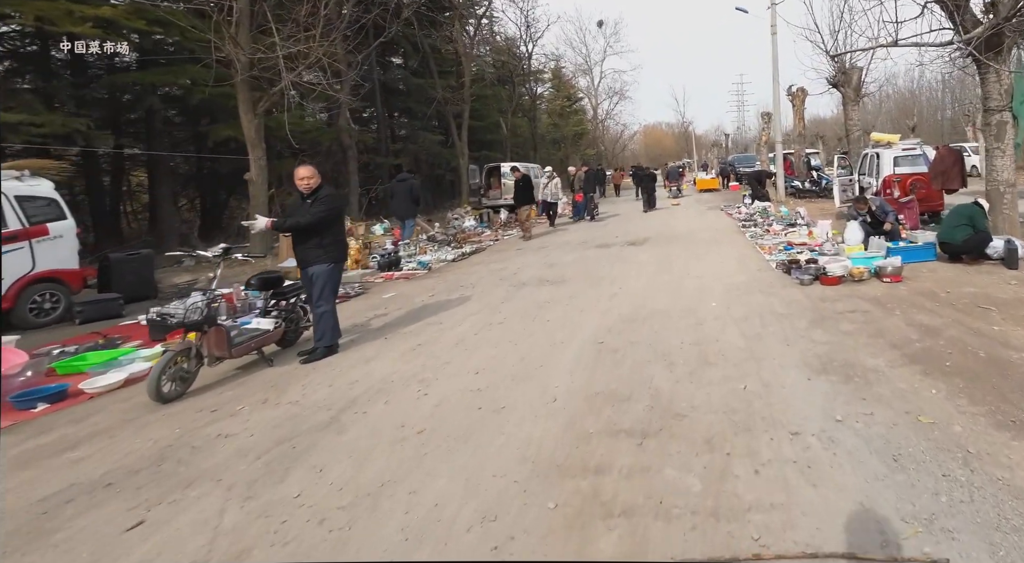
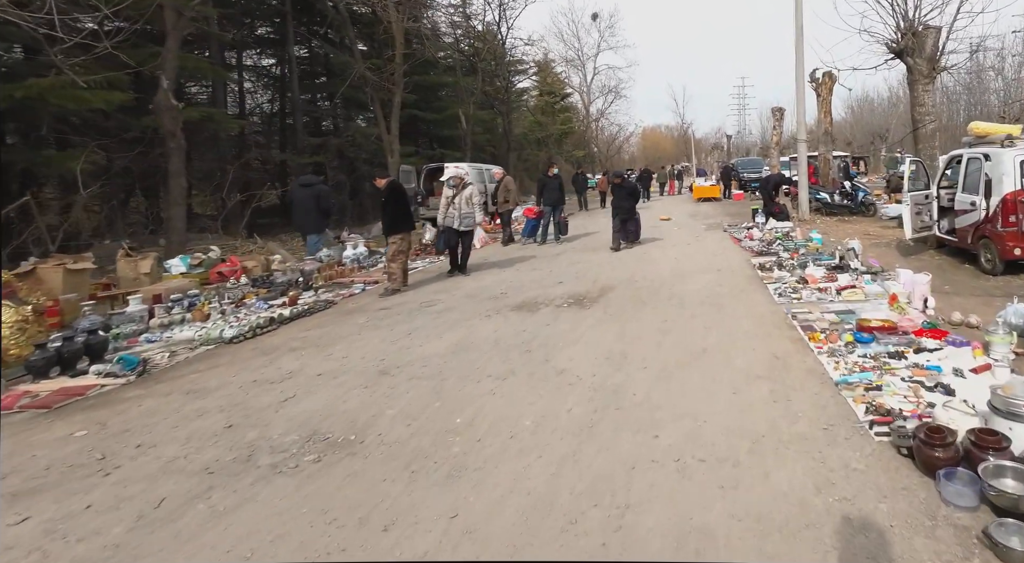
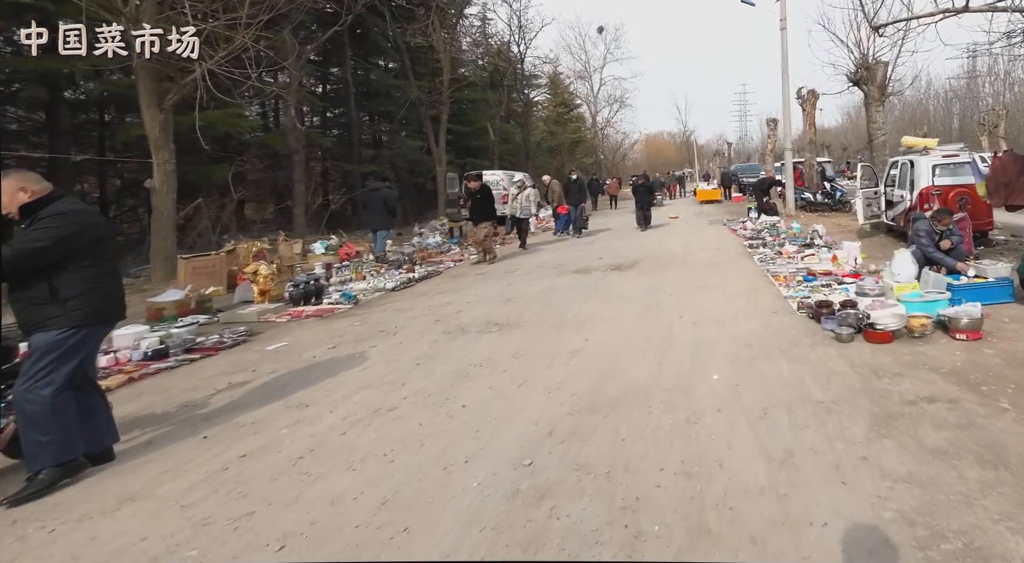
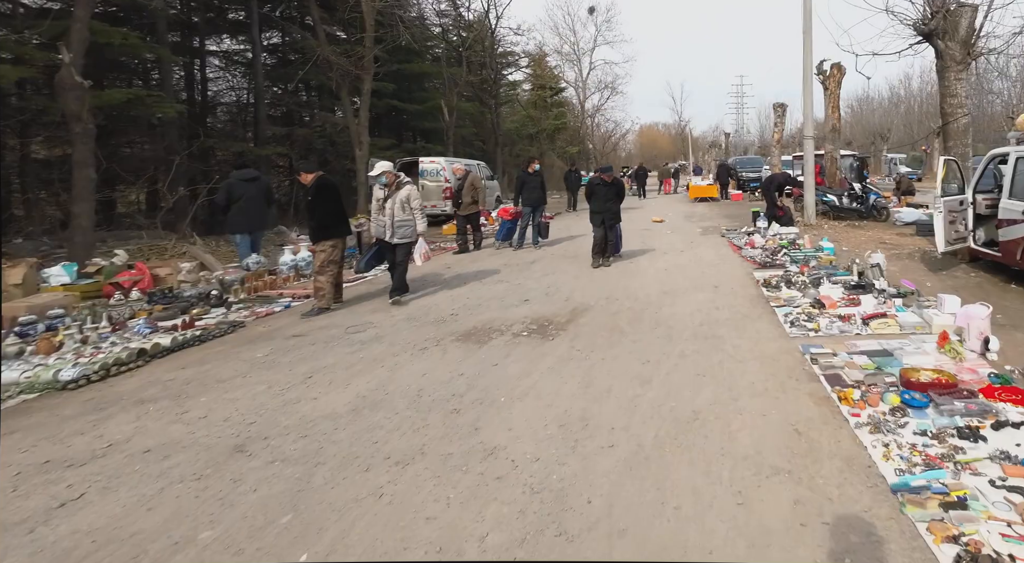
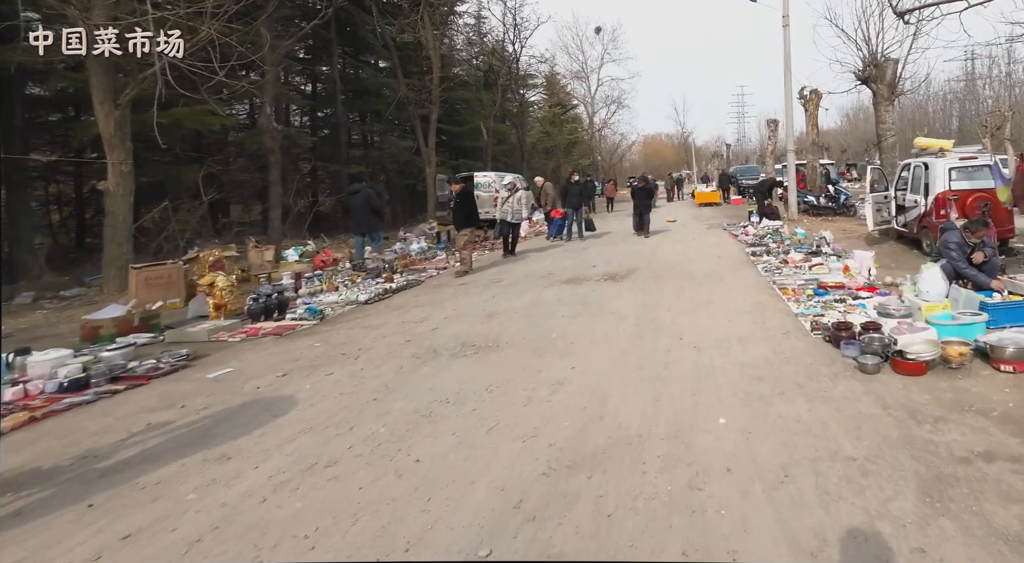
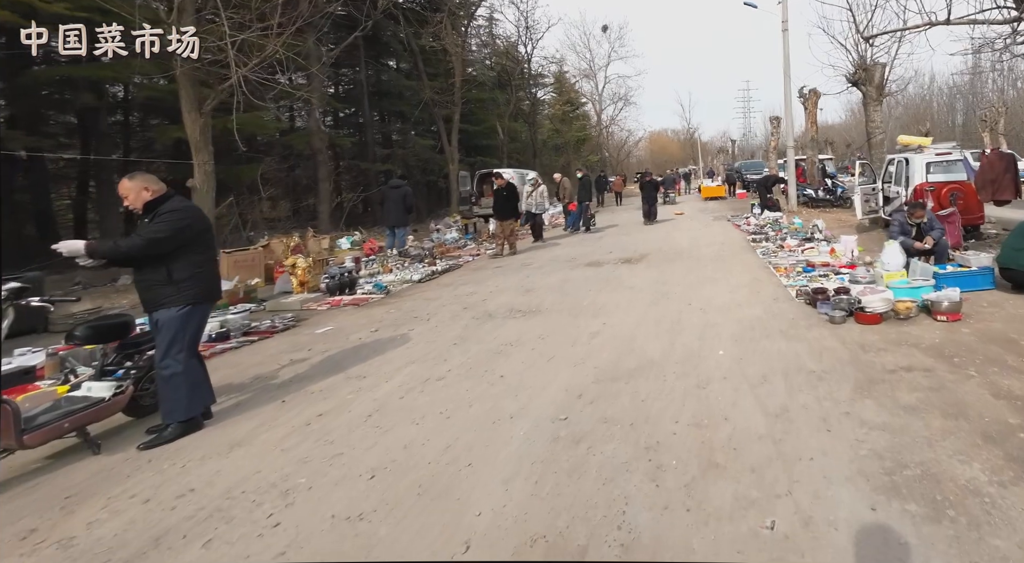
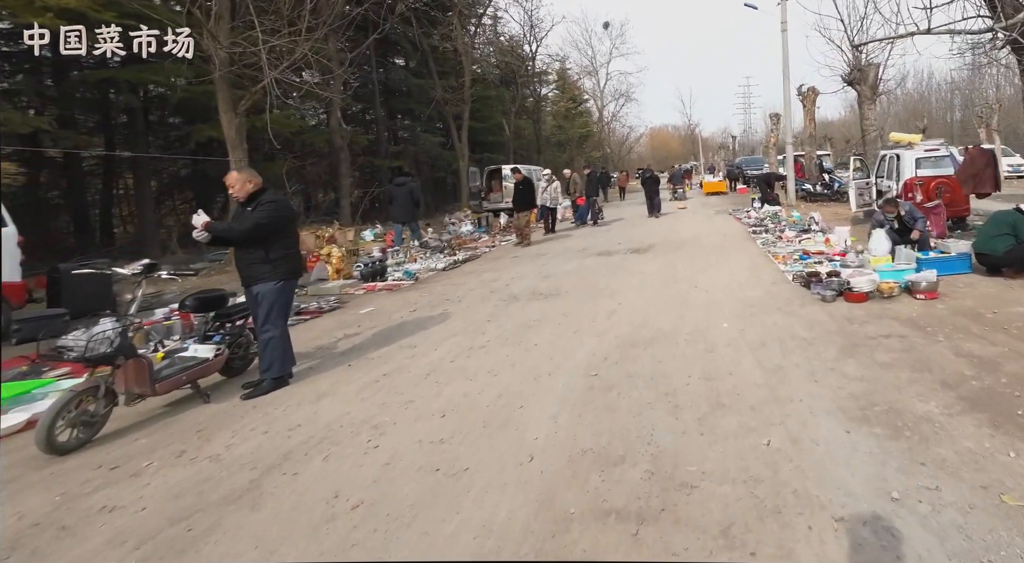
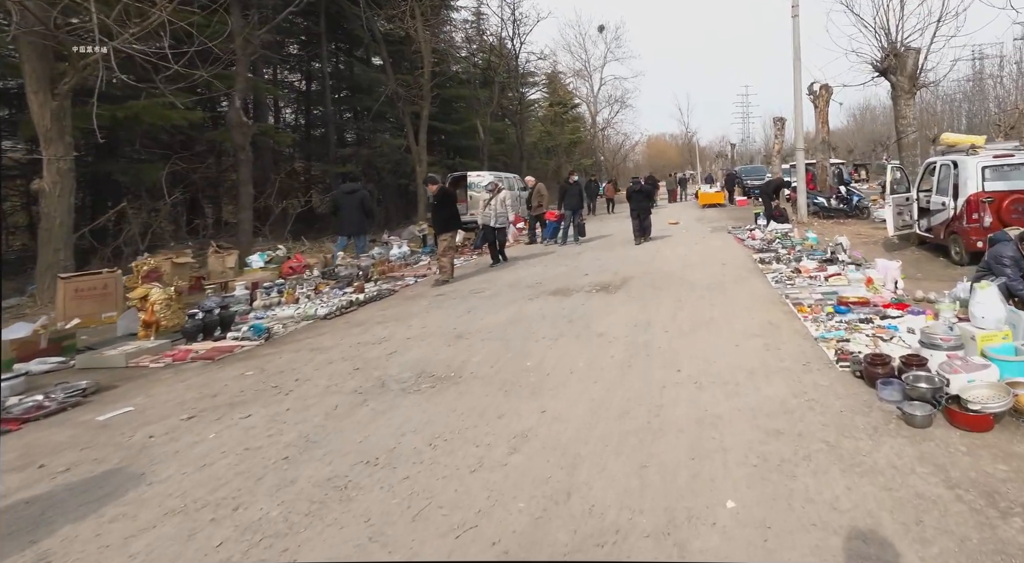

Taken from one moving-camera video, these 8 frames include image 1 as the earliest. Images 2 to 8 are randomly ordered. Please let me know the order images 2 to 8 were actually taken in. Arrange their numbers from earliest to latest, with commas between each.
7, 6, 3, 5, 8, 2, 4
